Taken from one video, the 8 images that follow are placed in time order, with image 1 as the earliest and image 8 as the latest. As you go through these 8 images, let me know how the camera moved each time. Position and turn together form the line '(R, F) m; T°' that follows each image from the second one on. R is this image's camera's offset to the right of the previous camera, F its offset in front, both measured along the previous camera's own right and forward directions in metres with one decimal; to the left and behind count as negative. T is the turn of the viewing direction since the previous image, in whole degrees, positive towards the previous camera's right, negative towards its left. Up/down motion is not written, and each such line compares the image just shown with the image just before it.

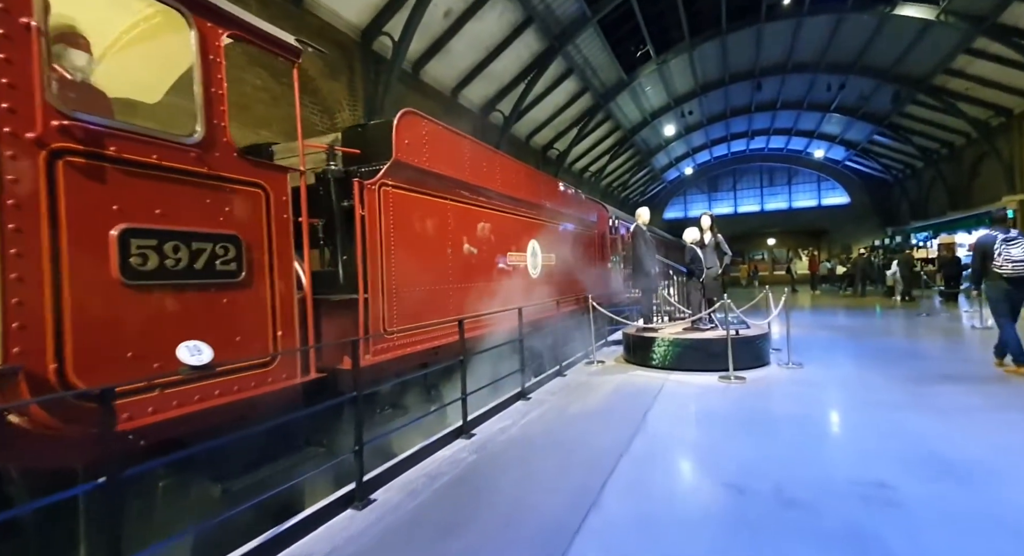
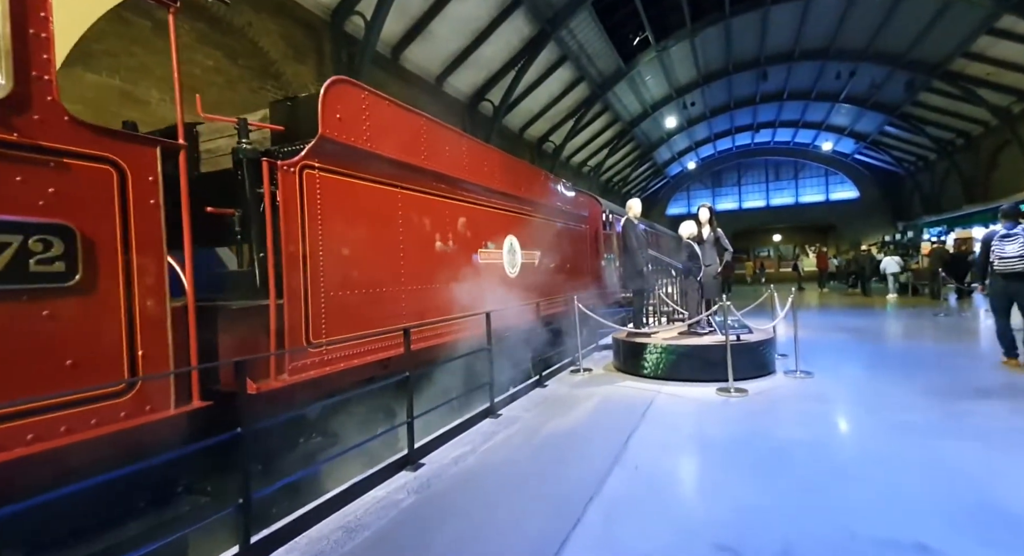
(+0.3, +0.6) m; -1°
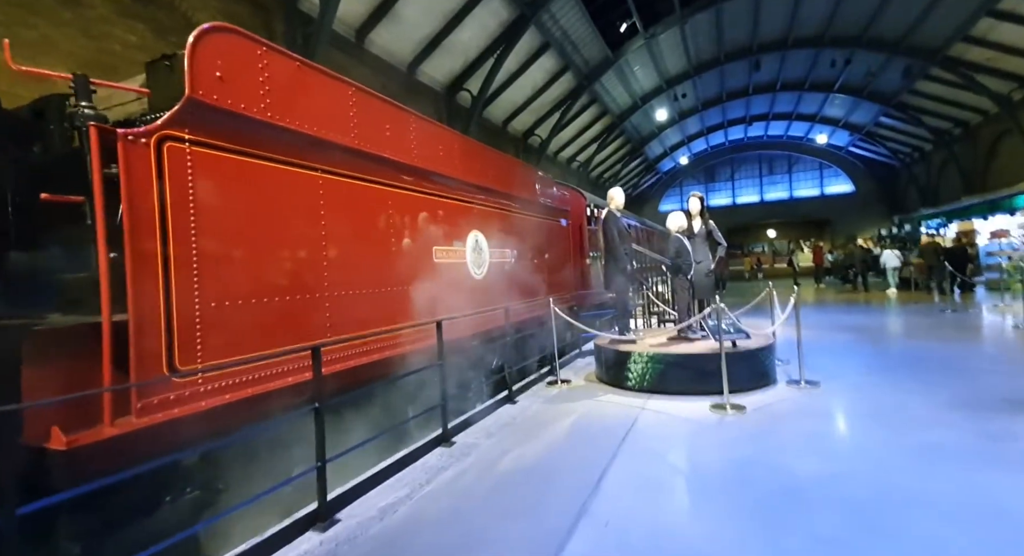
(+0.3, +0.7) m; +1°
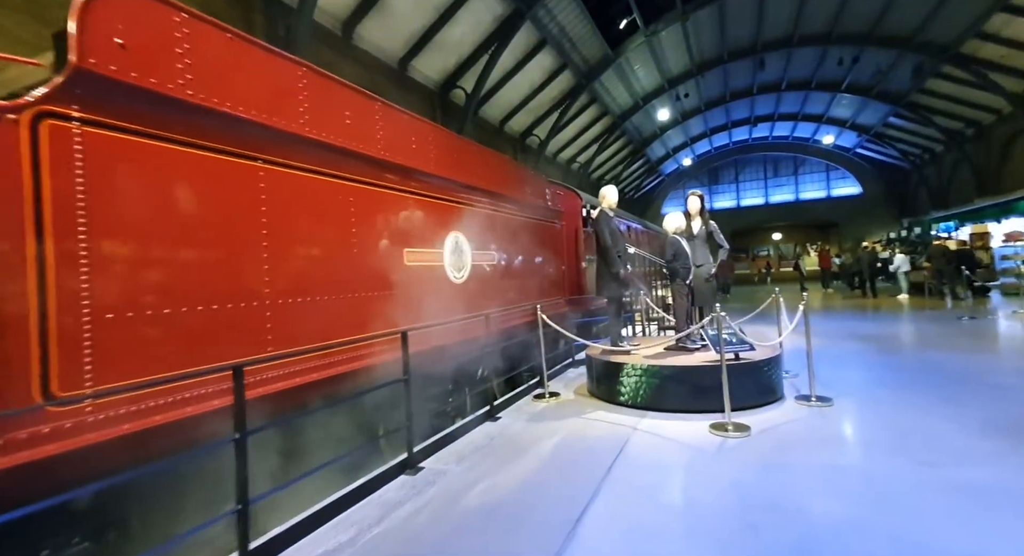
(+0.2, +0.4) m; -1°
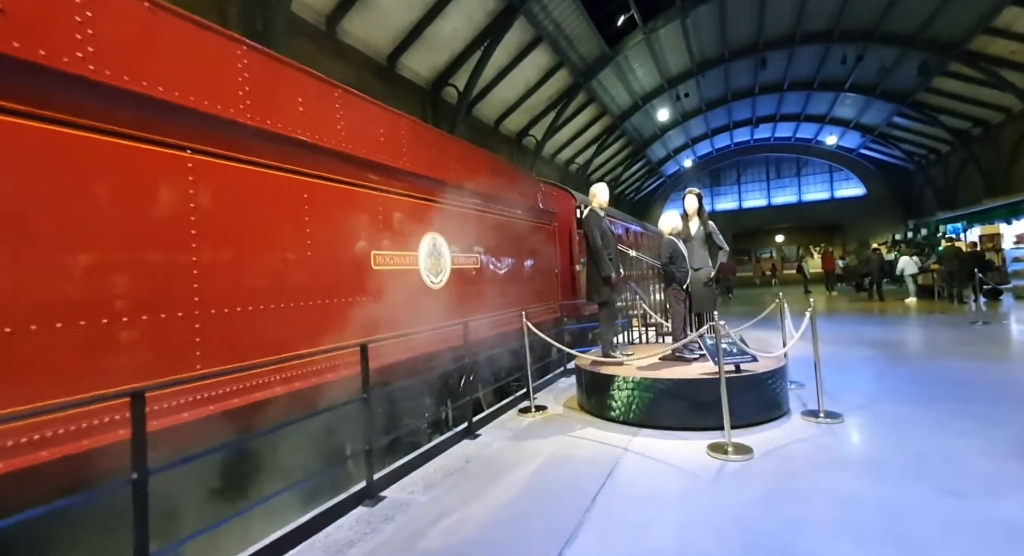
(+0.2, +0.3) m; 0°
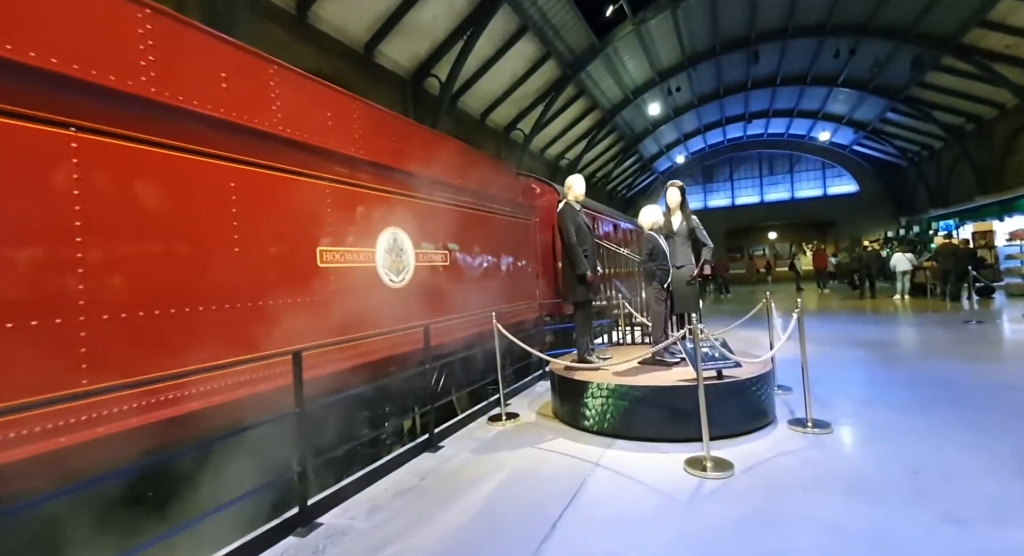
(+0.2, +0.3) m; +1°
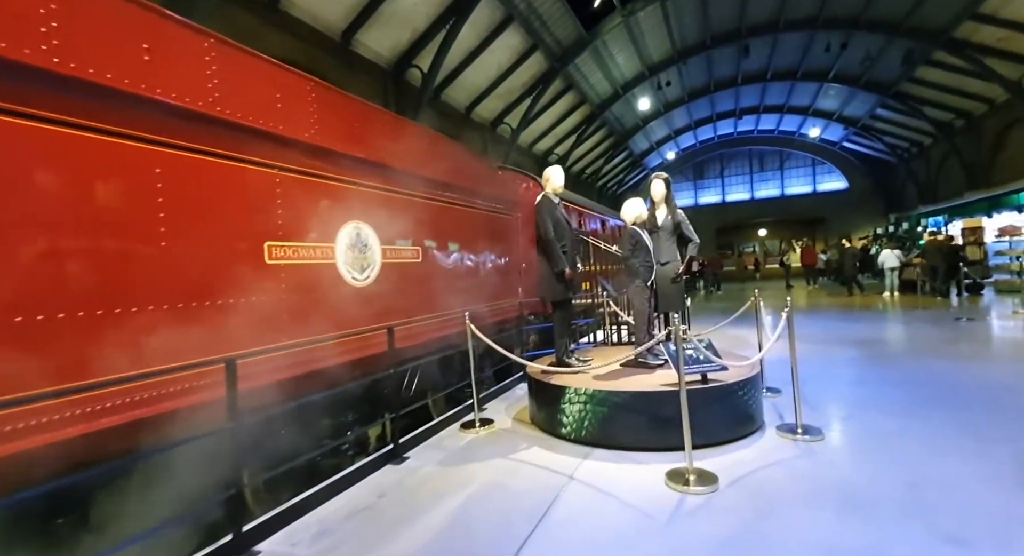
(+0.2, +0.3) m; +1°
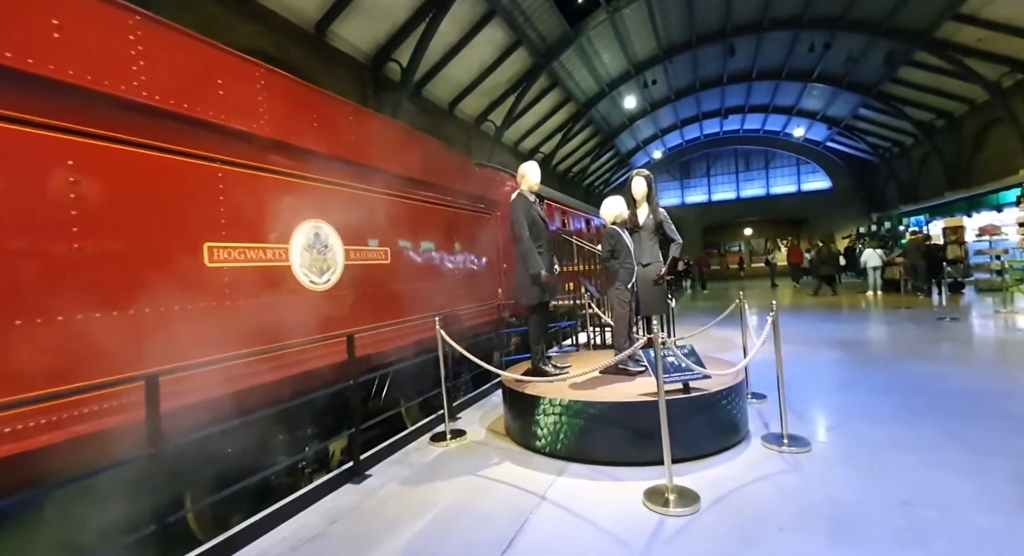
(+0.1, +0.2) m; +1°
